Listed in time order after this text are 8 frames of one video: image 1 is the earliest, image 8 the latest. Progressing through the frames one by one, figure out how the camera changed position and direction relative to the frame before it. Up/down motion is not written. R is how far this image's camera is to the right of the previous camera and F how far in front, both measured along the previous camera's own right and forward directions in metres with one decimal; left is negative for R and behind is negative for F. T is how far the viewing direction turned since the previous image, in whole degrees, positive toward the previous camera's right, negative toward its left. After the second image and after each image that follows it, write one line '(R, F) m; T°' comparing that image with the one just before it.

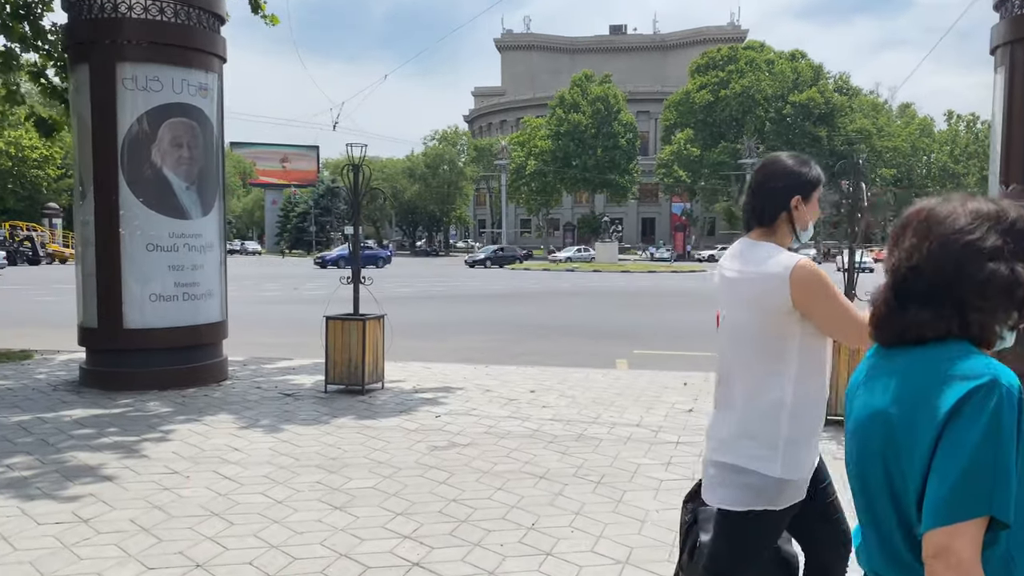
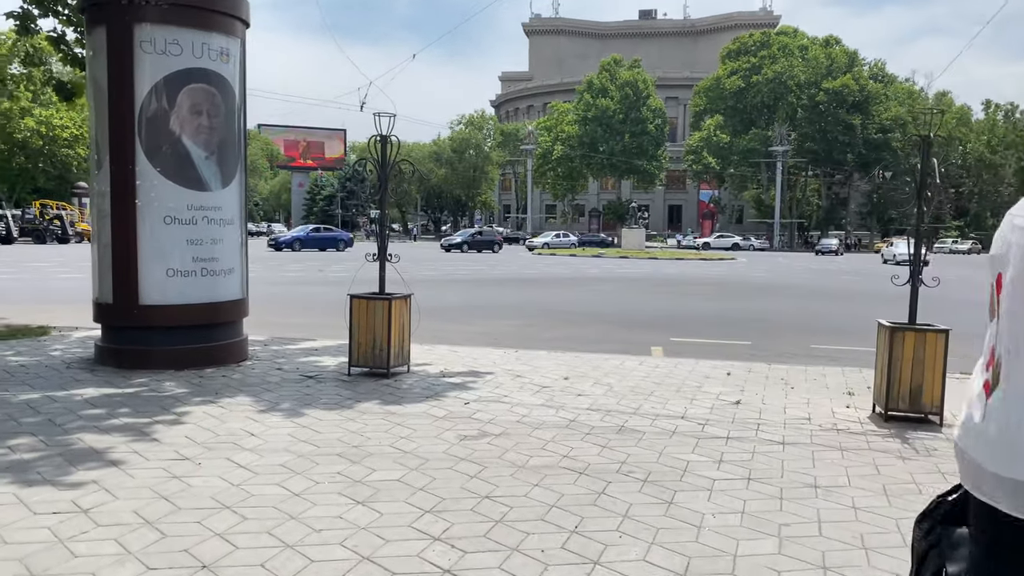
(-0.1, +0.4) m; -2°
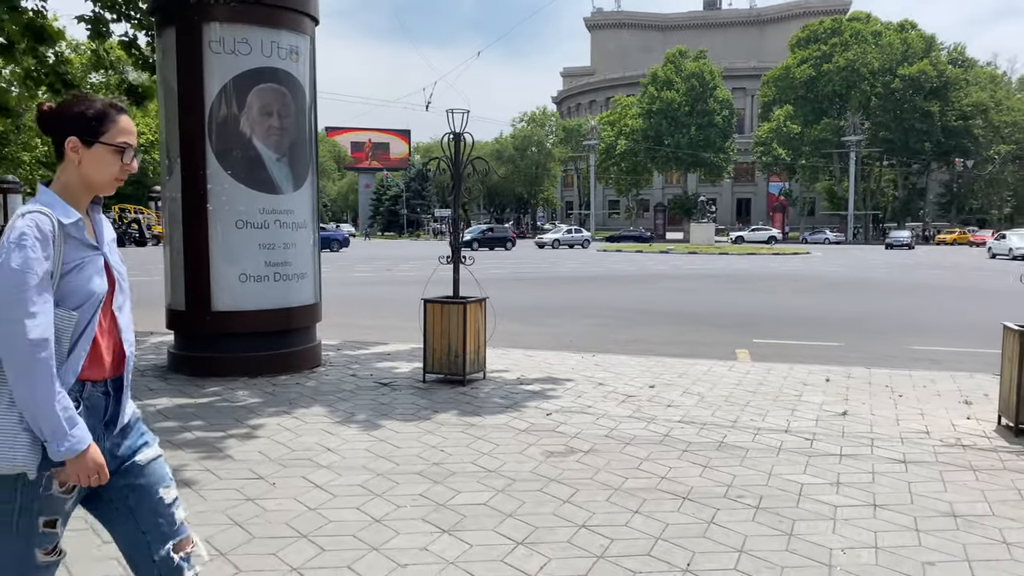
(-0.1, +0.4) m; -4°
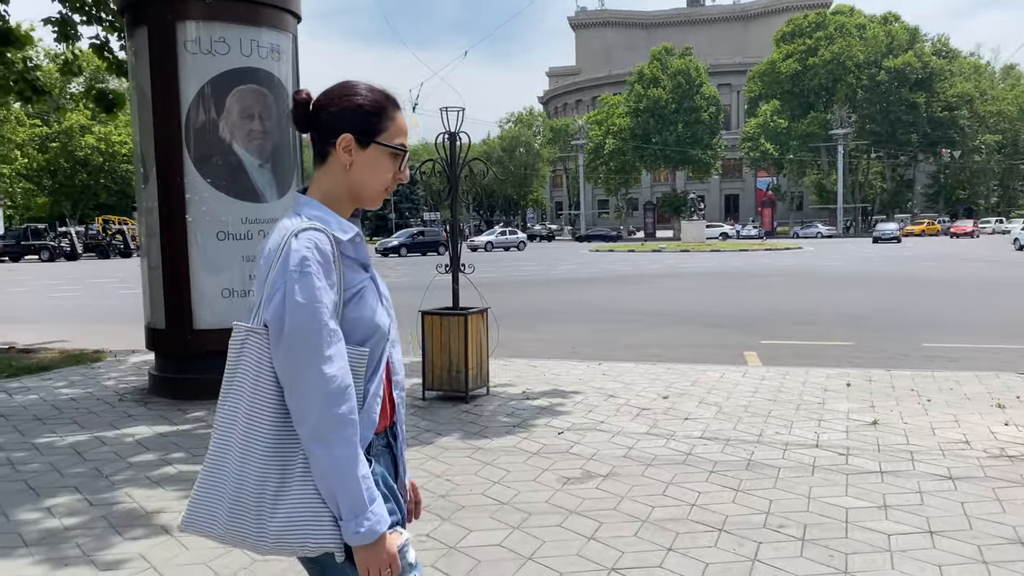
(-0.1, +0.4) m; +1°
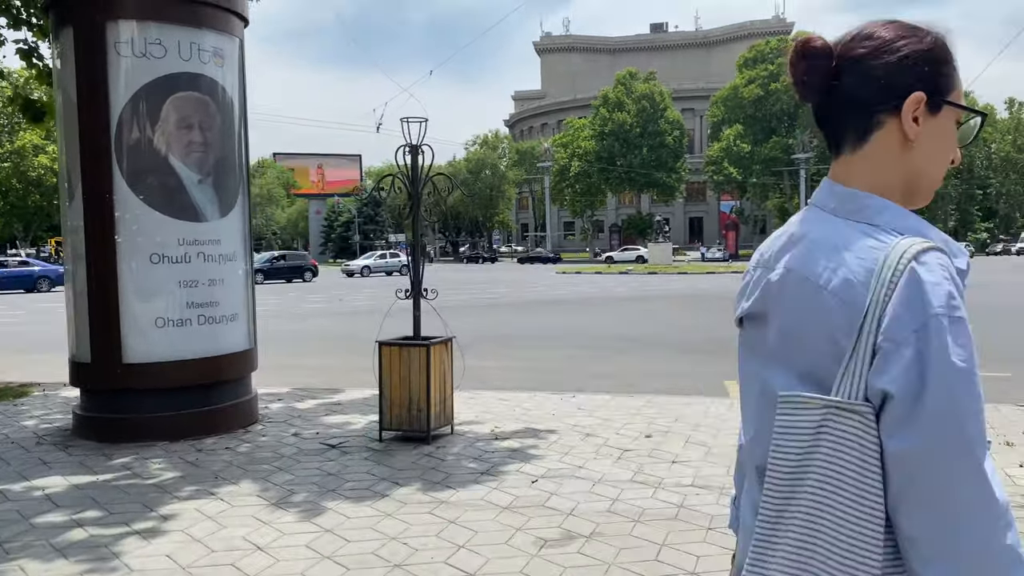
(0.0, +0.6) m; +2°
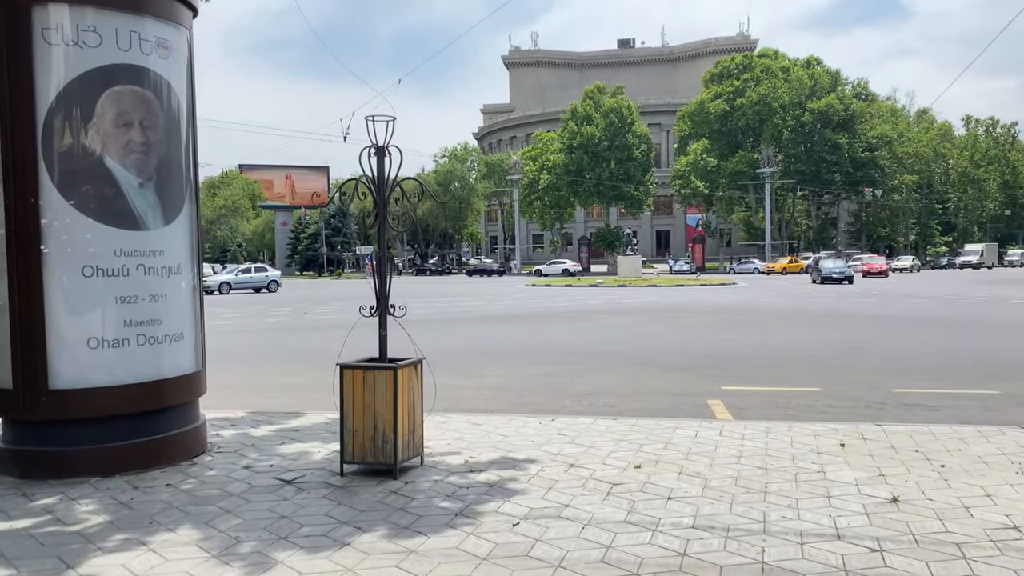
(-0.1, +0.5) m; +2°
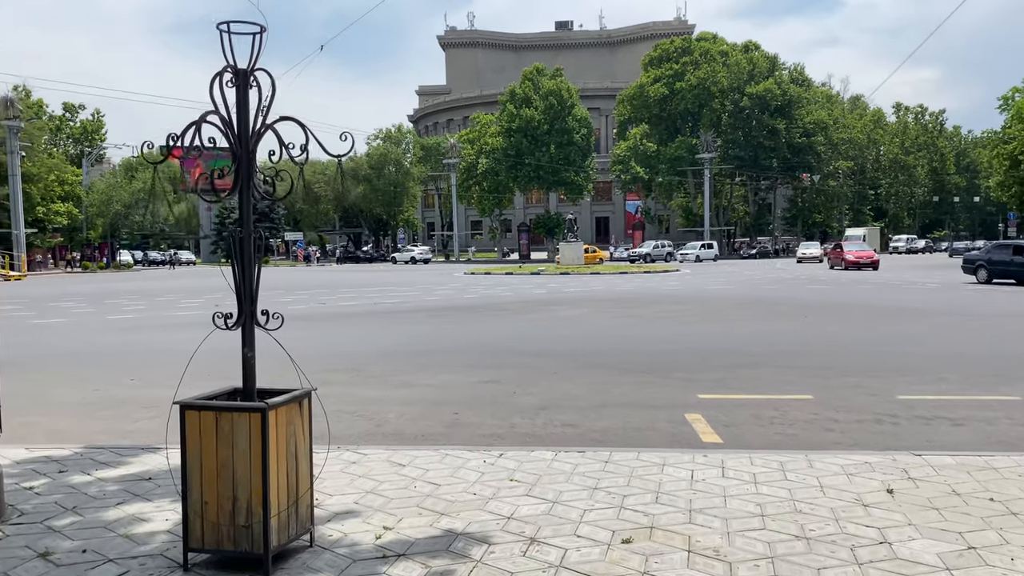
(0.0, +1.6) m; +4°
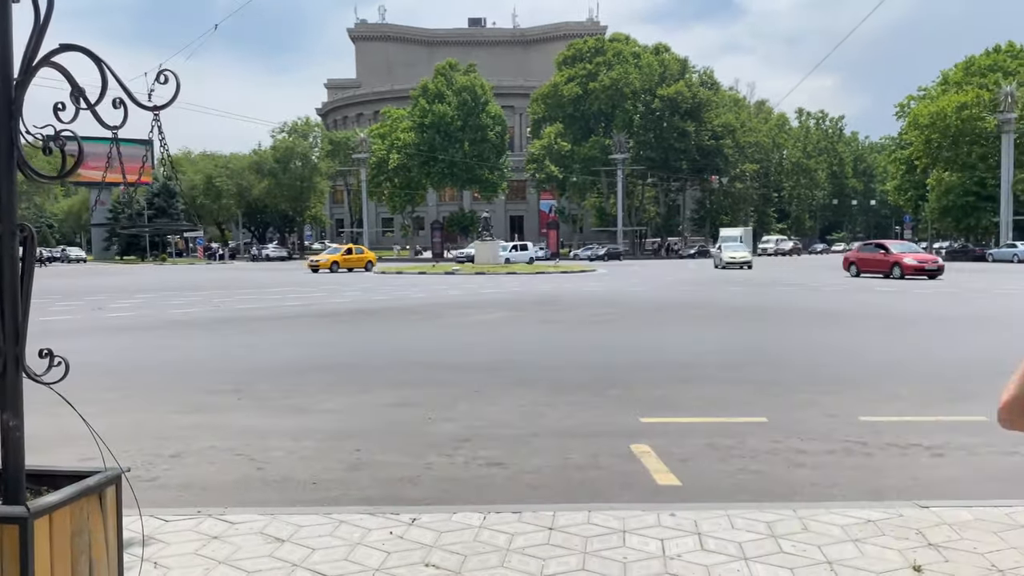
(0.0, +1.1) m; +6°
